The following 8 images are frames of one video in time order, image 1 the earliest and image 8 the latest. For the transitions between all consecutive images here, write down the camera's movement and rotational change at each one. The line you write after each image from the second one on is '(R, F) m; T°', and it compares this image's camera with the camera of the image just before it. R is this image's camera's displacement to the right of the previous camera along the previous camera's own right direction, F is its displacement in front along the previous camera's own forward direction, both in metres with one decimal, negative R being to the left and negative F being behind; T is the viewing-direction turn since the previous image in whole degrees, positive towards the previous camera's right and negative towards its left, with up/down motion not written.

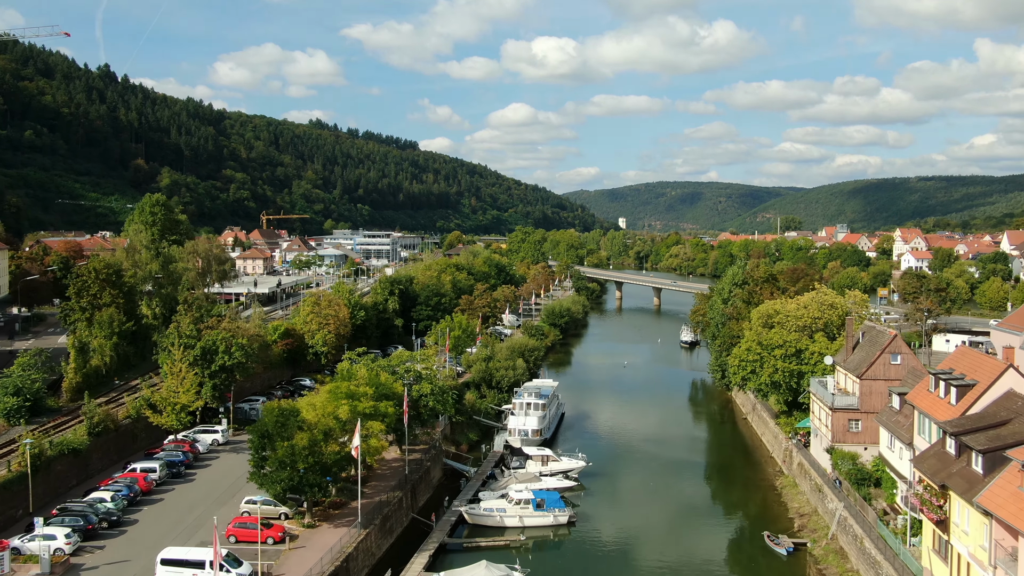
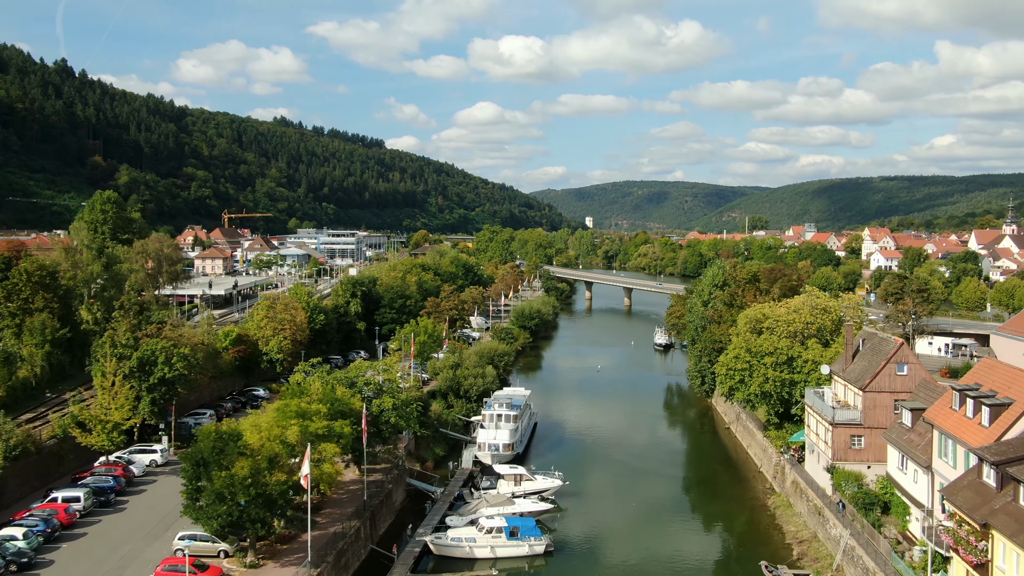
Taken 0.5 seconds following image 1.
(-0.1, +3.1) m; +2°
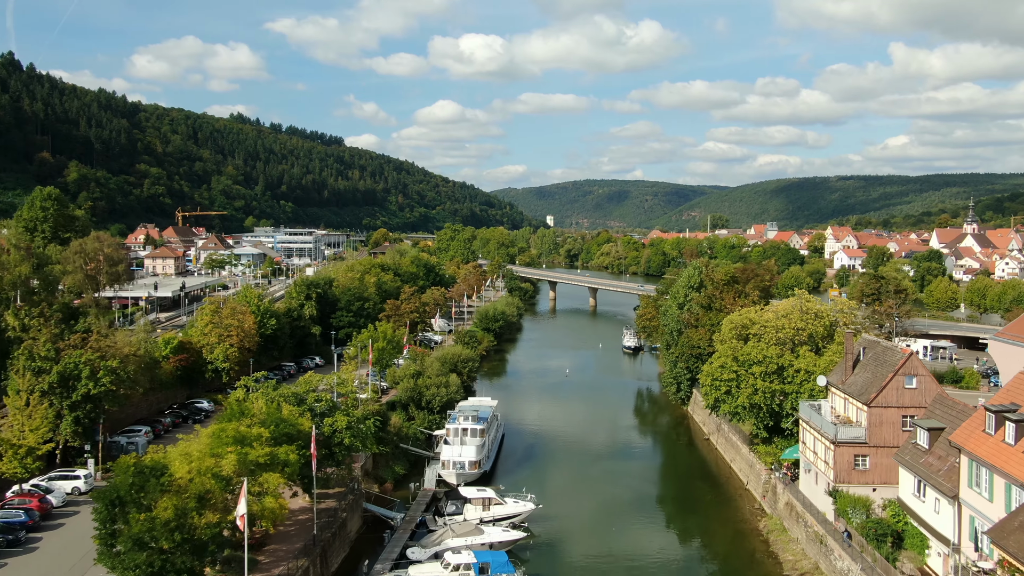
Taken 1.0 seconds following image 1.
(-0.2, +3.1) m; +2°
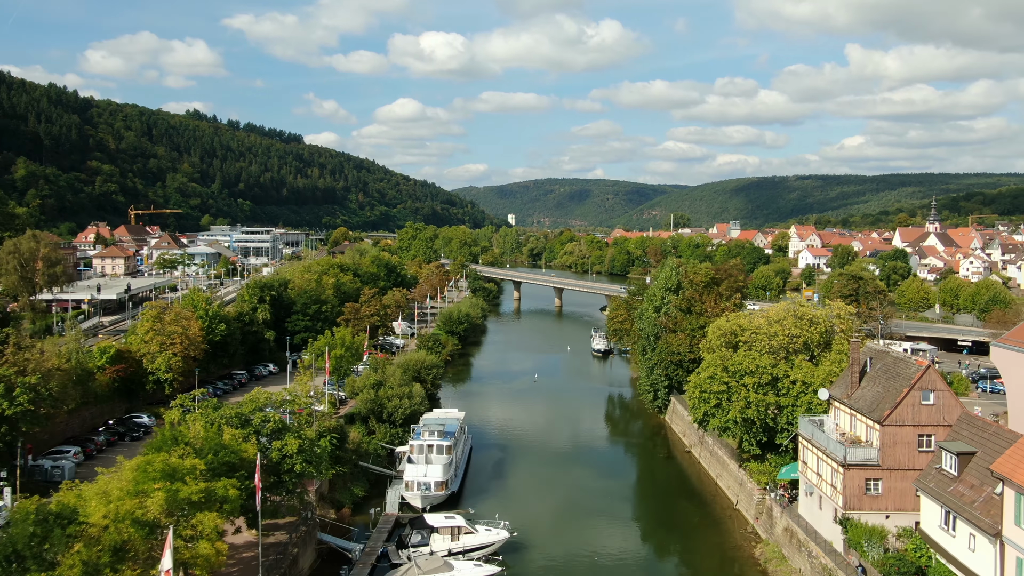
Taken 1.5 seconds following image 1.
(-0.3, +3.0) m; +2°
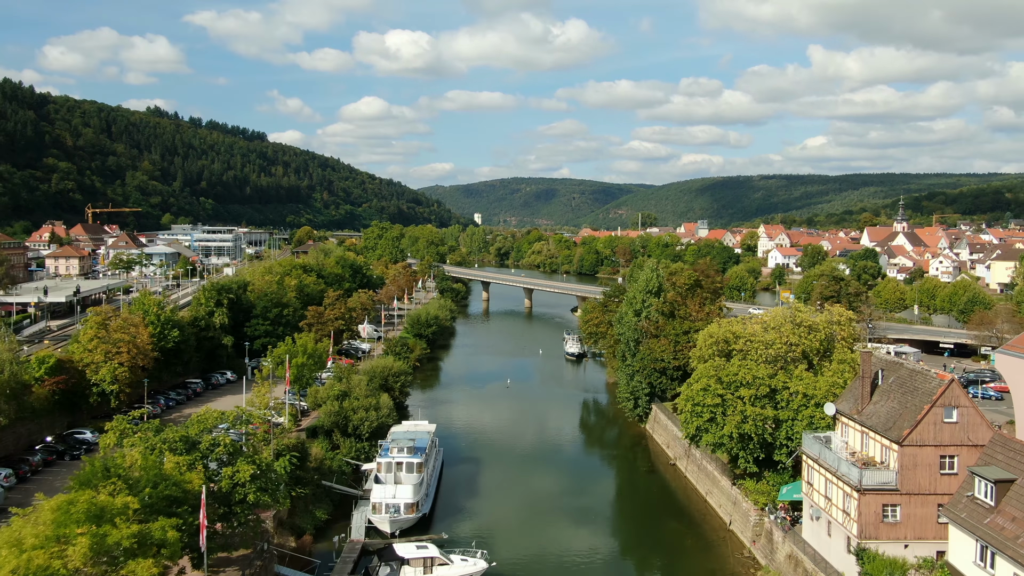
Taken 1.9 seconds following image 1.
(-0.3, +2.5) m; +2°
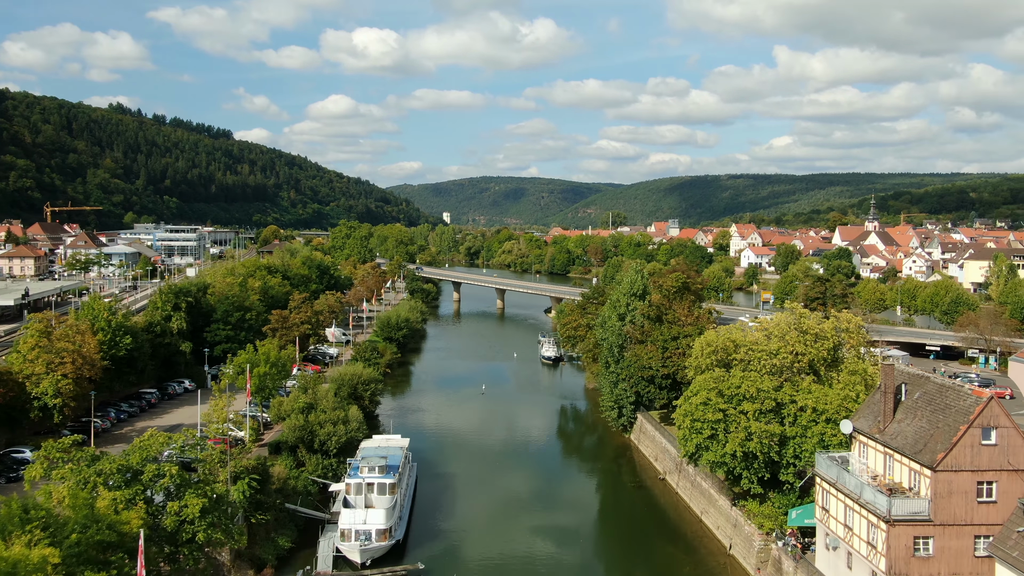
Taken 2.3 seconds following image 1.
(-0.4, +2.5) m; +2°
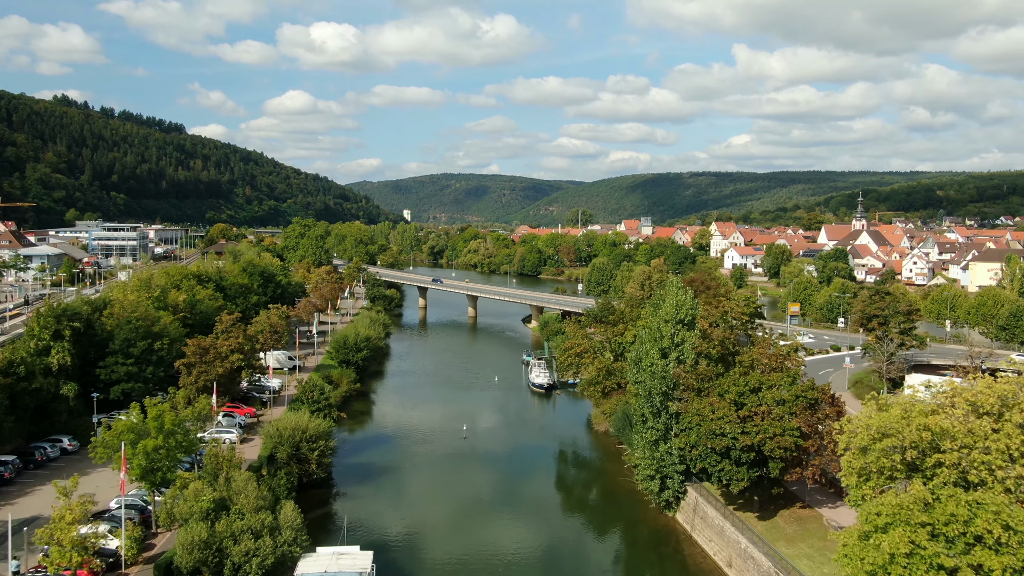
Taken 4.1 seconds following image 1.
(-1.3, +11.9) m; +2°
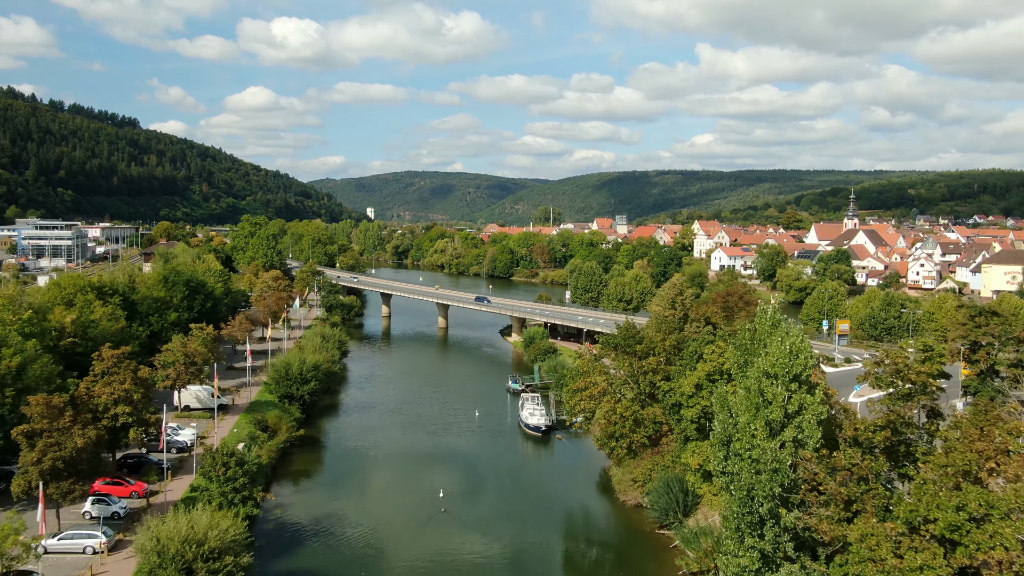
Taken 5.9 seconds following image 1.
(-1.1, +11.9) m; +2°
